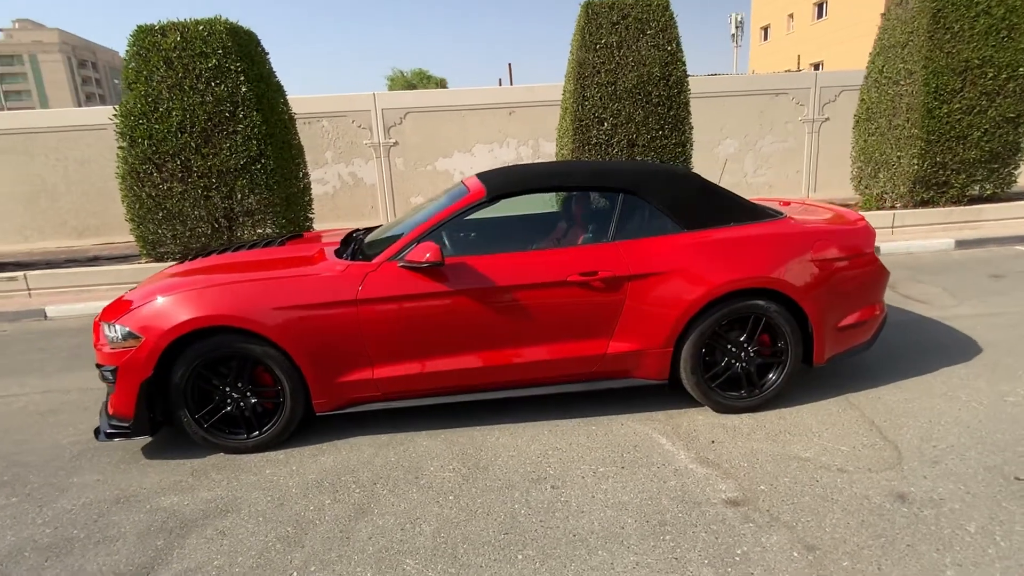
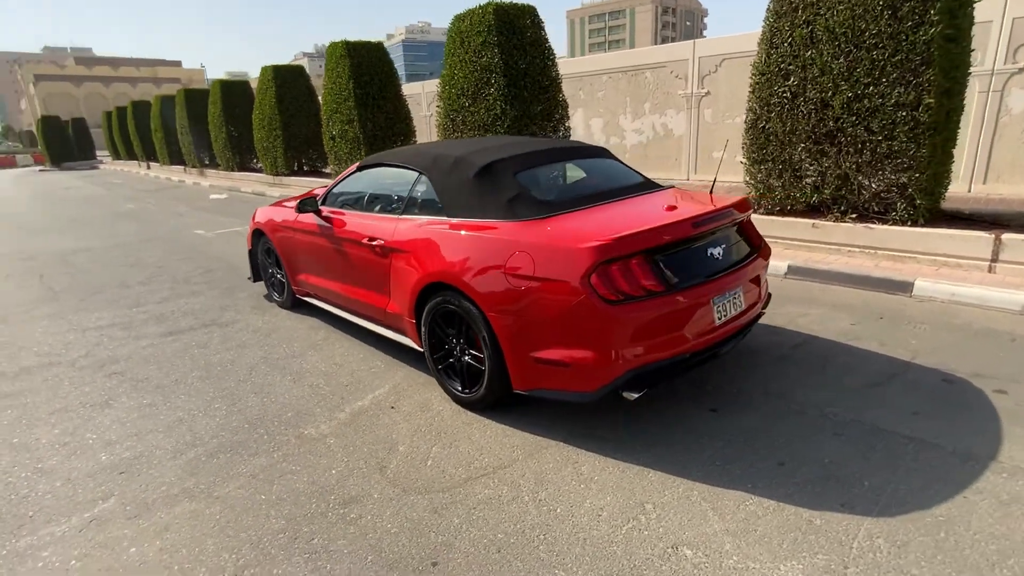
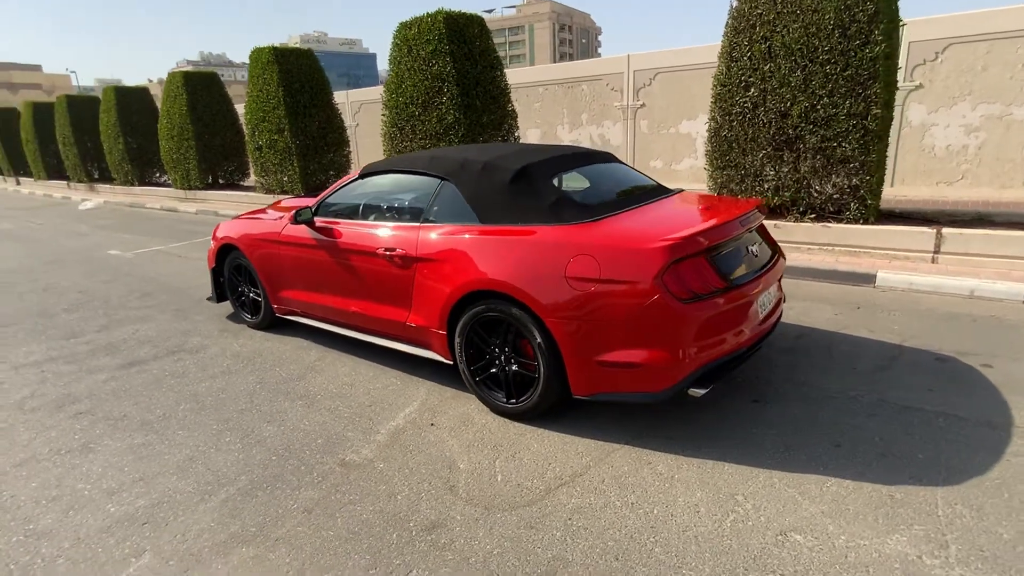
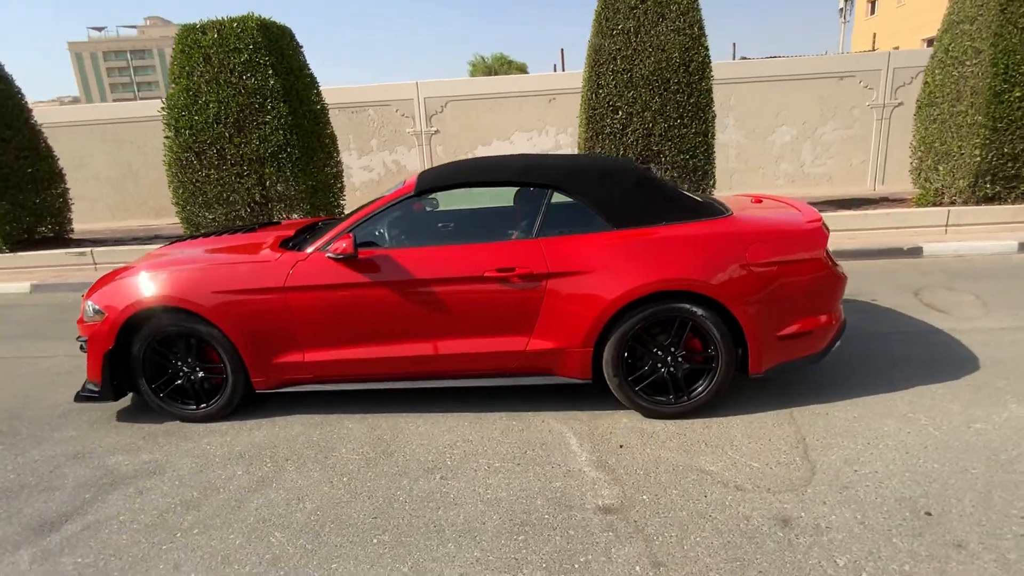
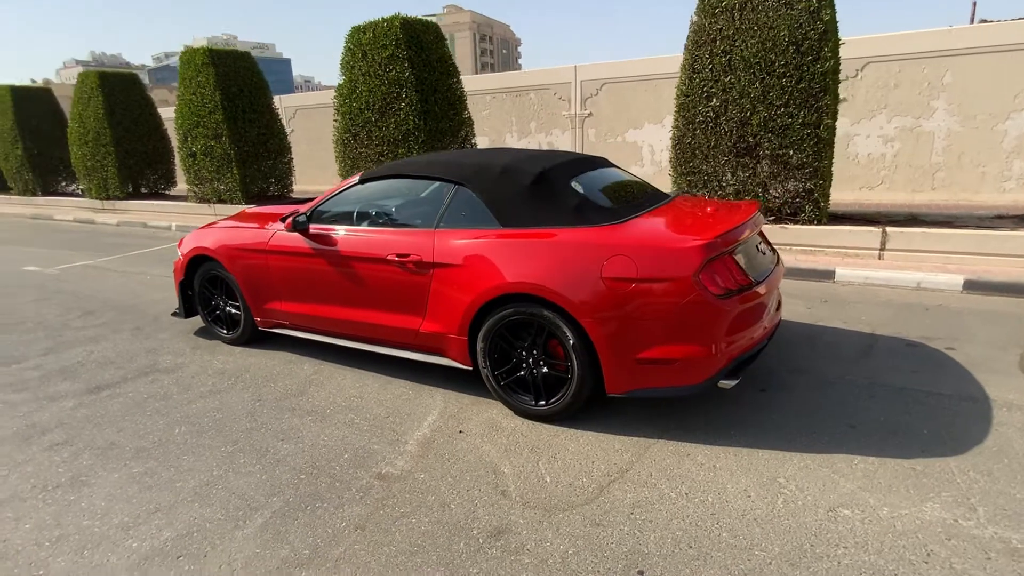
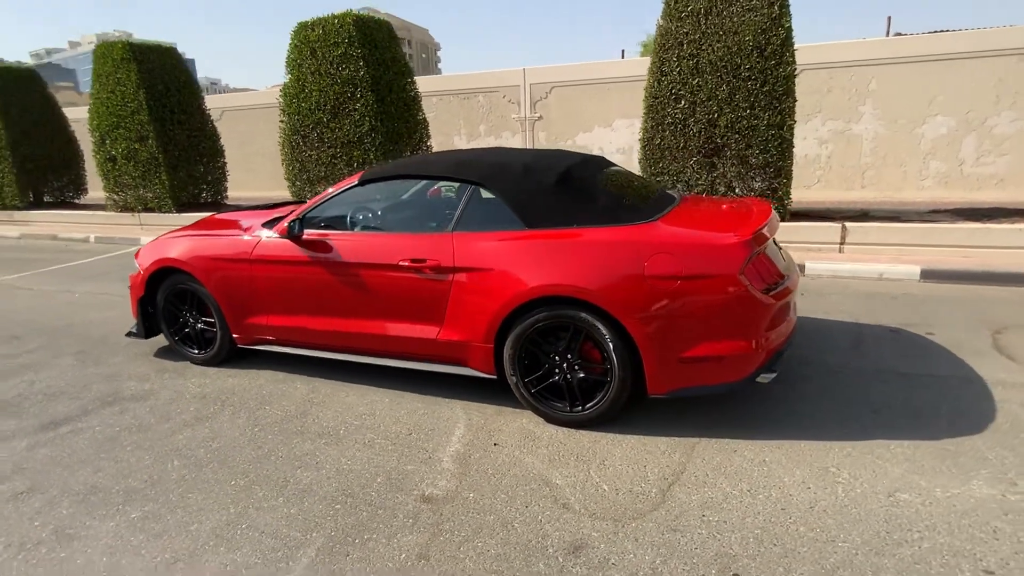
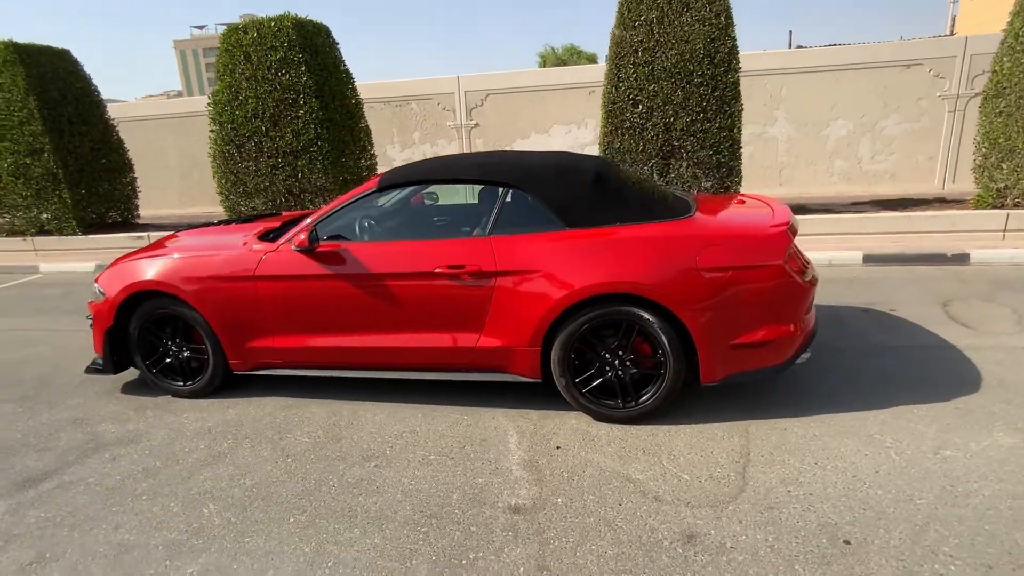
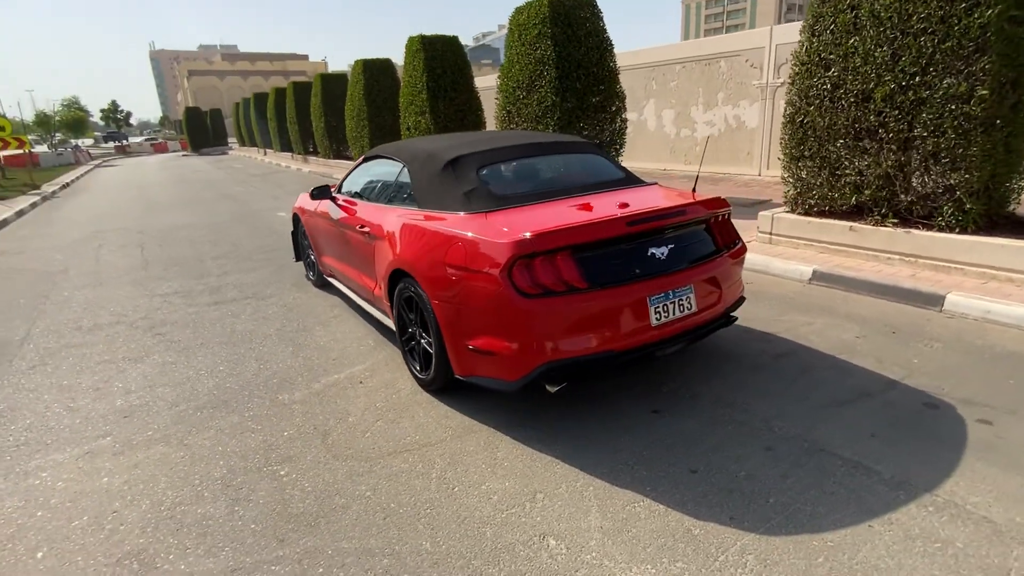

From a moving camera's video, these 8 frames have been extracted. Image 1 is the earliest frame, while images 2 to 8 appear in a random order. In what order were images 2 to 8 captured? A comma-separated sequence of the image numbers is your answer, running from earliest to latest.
4, 7, 6, 5, 3, 2, 8
